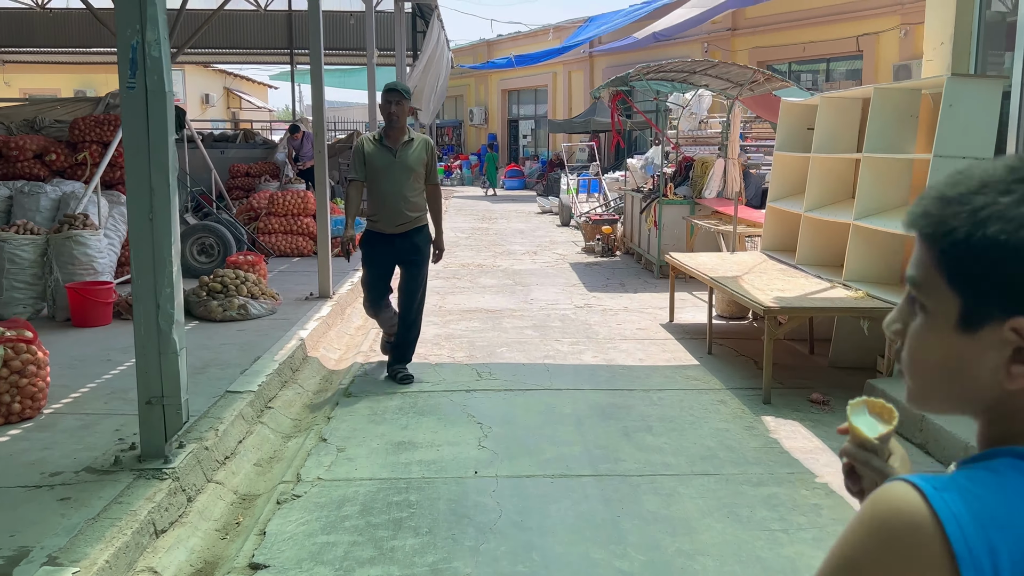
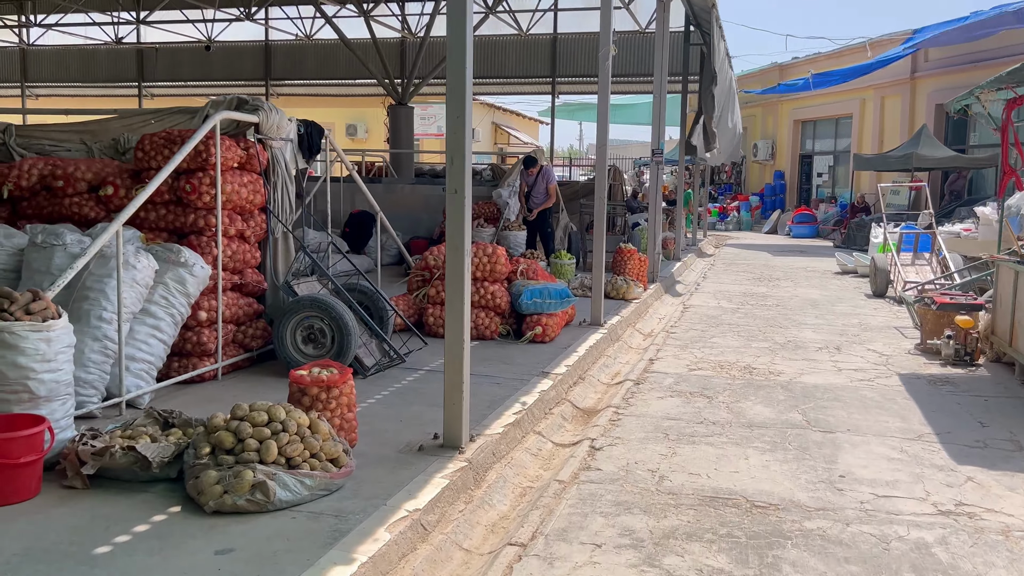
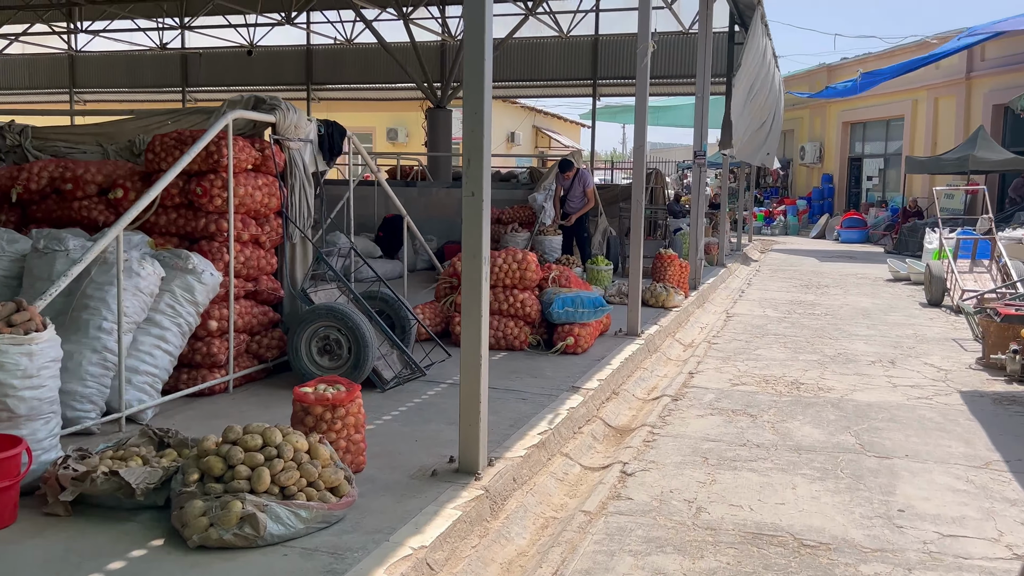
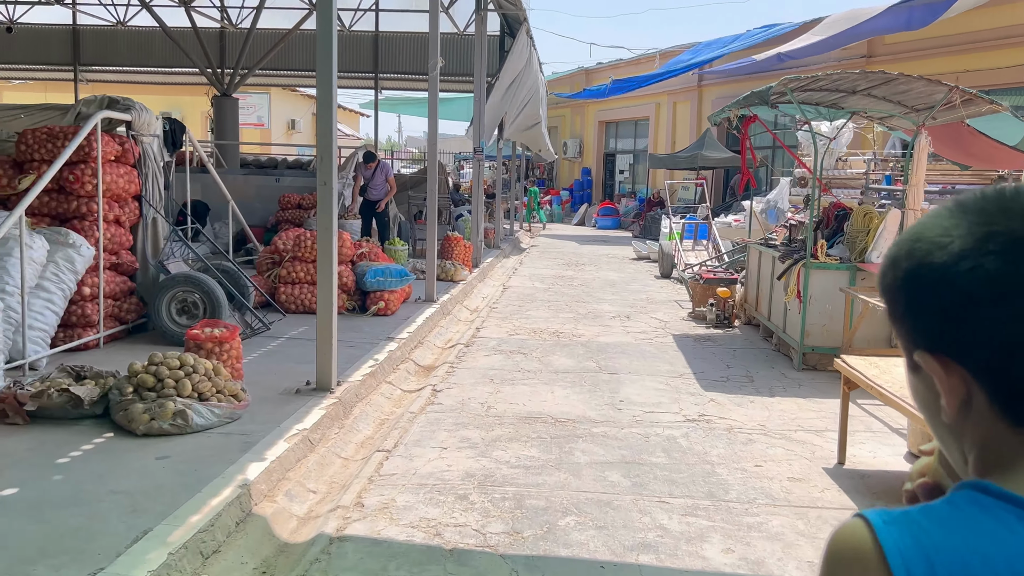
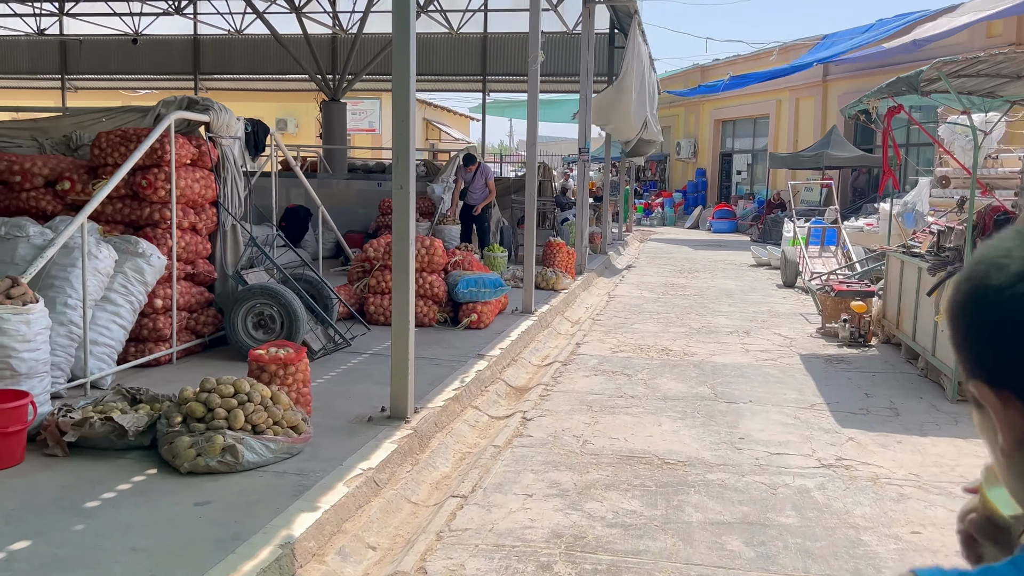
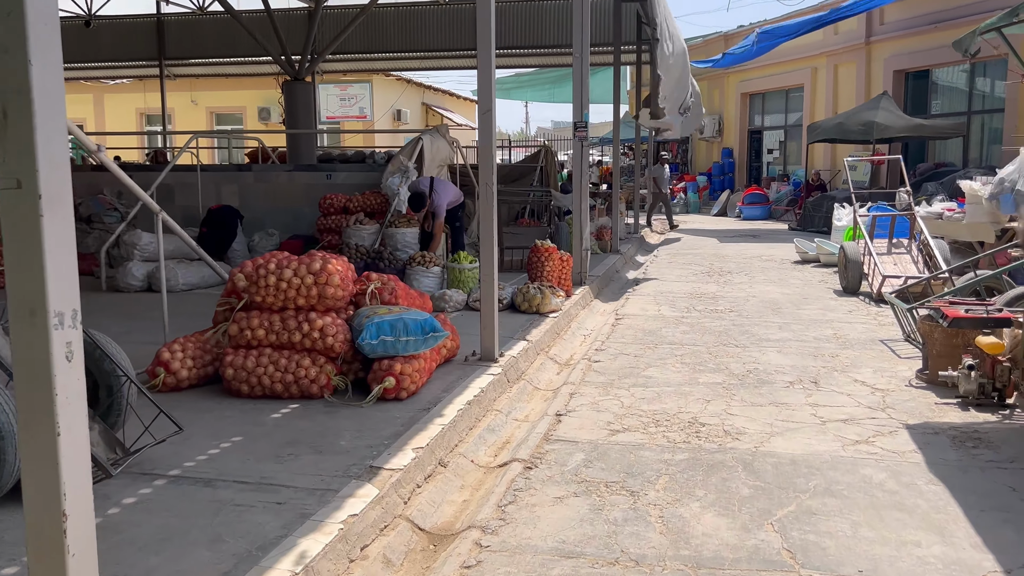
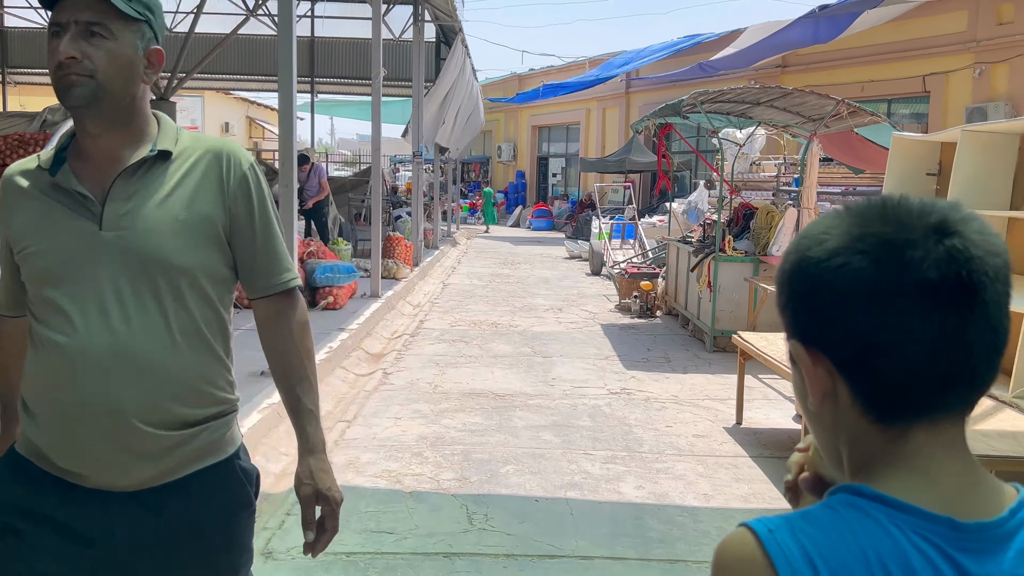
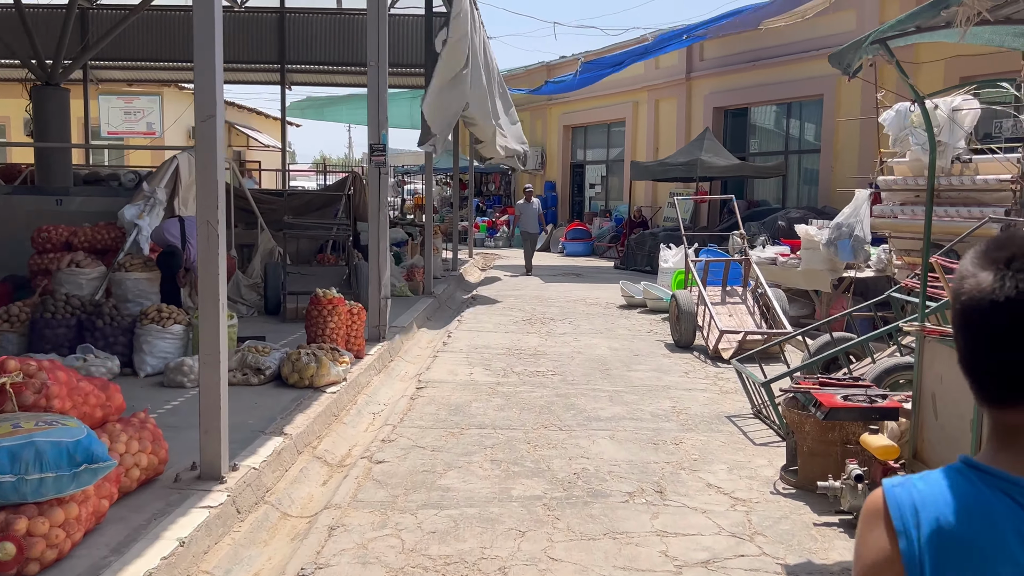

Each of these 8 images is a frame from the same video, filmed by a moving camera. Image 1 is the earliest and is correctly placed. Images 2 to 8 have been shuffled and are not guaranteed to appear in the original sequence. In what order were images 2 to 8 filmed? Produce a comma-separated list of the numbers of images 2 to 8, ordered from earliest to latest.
7, 4, 5, 2, 3, 6, 8
